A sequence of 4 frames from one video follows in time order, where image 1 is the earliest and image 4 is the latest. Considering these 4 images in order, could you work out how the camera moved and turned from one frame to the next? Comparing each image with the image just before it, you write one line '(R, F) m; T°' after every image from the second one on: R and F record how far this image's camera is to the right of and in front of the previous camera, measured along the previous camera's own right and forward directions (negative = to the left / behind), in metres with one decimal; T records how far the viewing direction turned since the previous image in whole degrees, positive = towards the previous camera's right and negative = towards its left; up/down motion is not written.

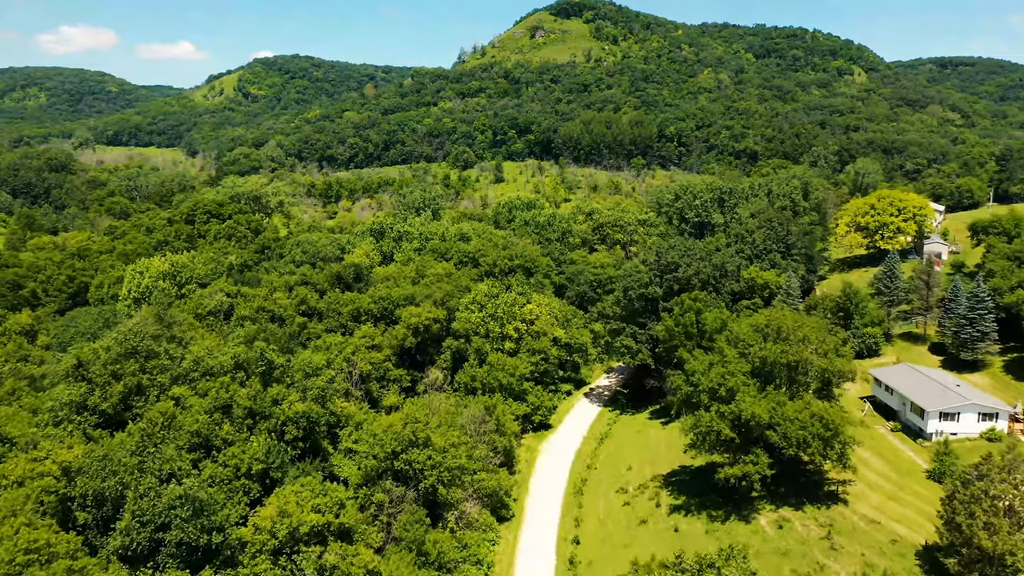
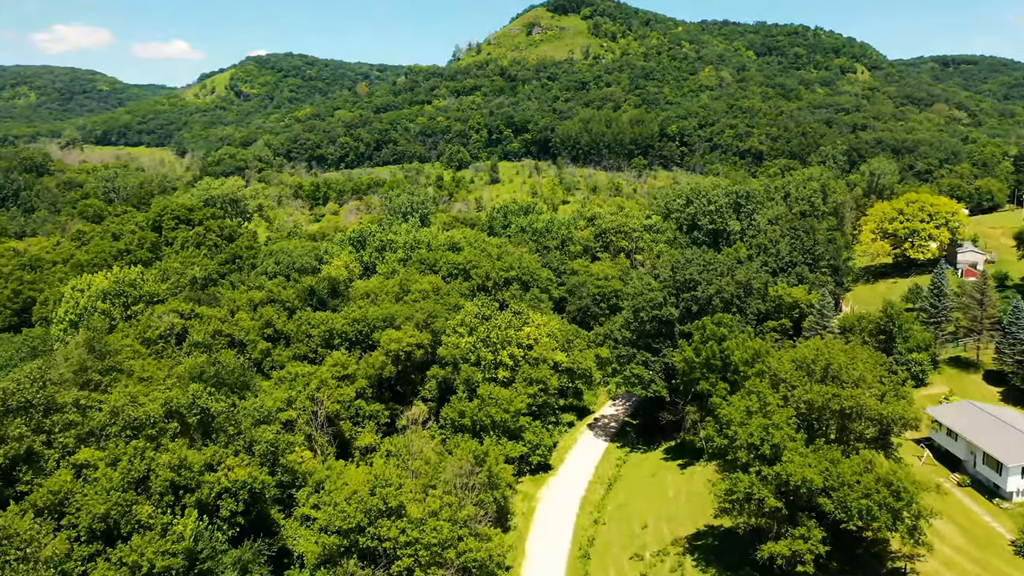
(+0.2, +7.5) m; 0°
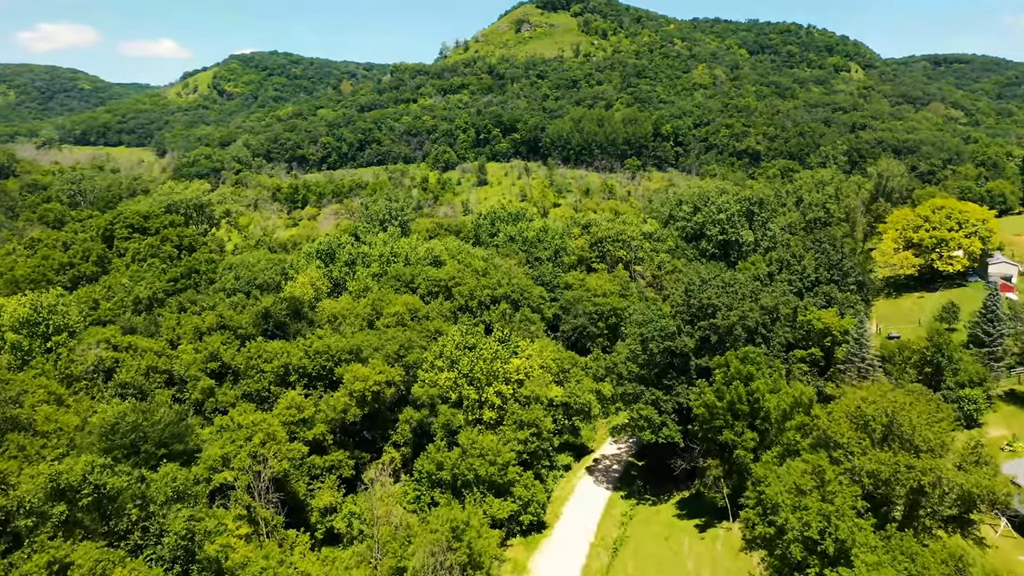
(+0.2, +7.6) m; +1°
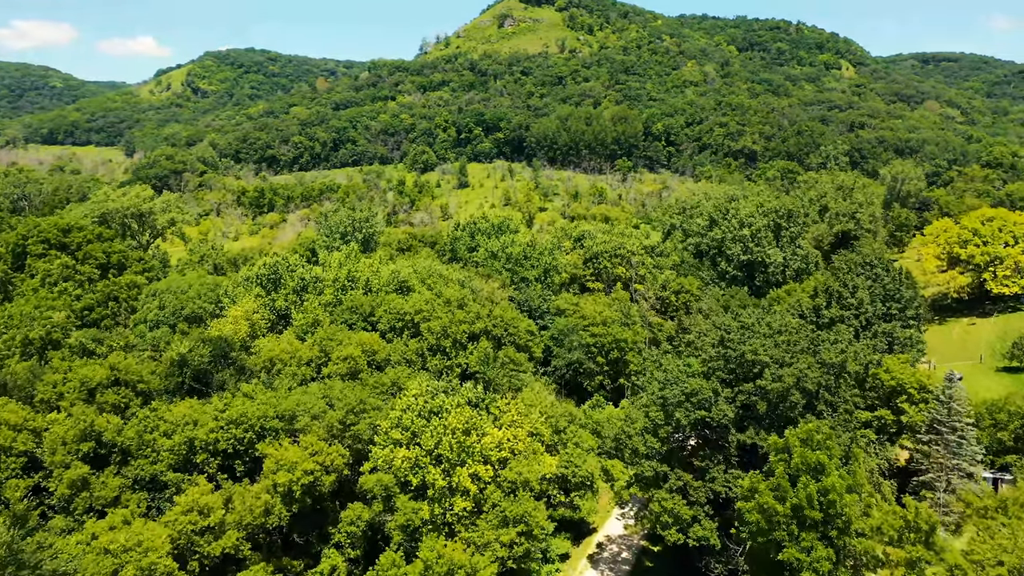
(+0.3, +10.9) m; +1°
